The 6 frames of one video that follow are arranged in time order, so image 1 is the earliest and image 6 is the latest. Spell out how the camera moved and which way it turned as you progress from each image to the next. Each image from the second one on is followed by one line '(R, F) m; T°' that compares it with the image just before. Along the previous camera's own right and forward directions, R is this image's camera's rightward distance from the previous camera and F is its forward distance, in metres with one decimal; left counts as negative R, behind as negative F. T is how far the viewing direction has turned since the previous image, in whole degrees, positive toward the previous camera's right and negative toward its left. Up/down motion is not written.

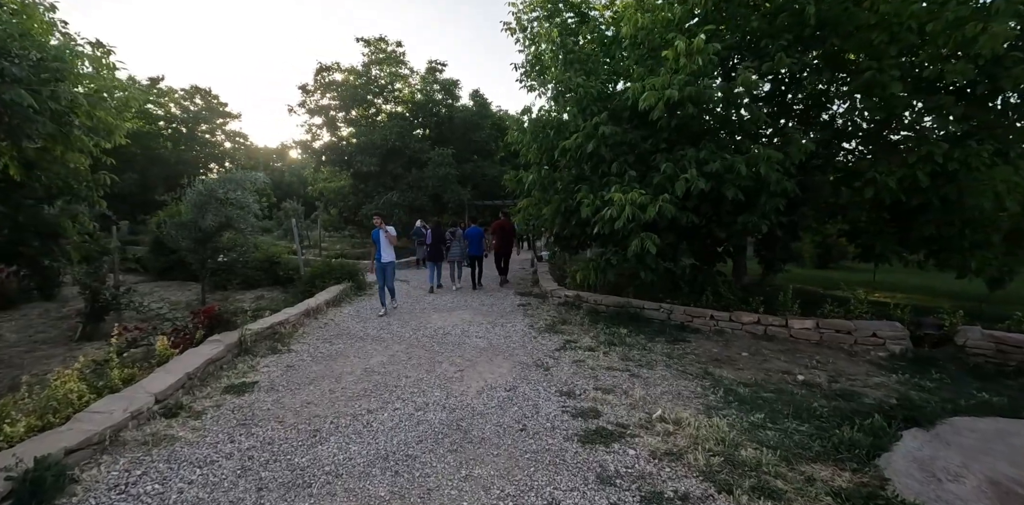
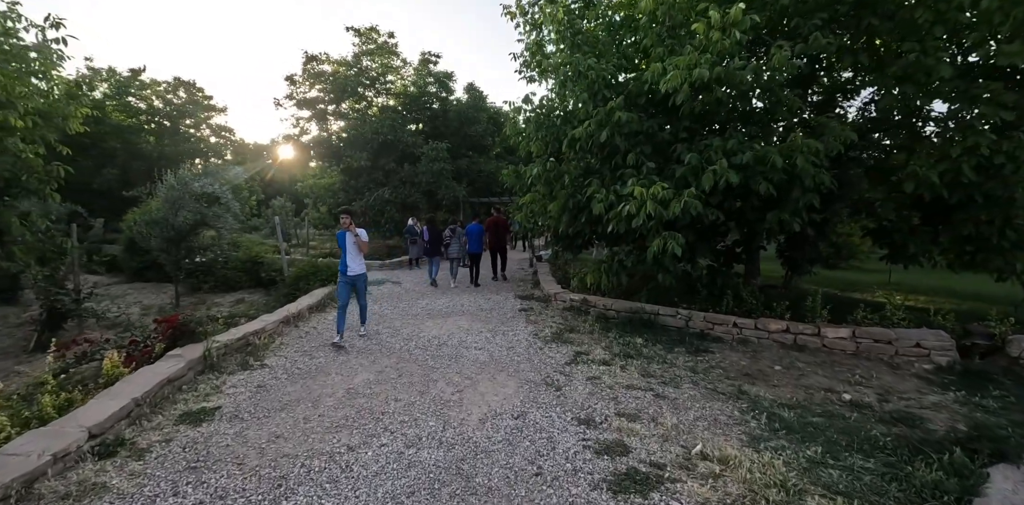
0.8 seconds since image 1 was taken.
(-0.1, +0.6) m; +1°
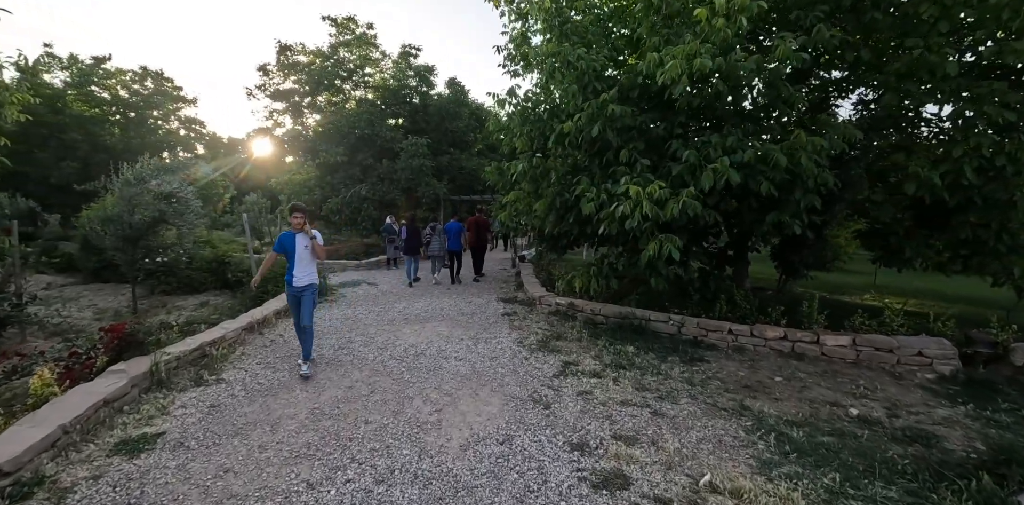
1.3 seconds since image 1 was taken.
(0.0, +0.4) m; +2°
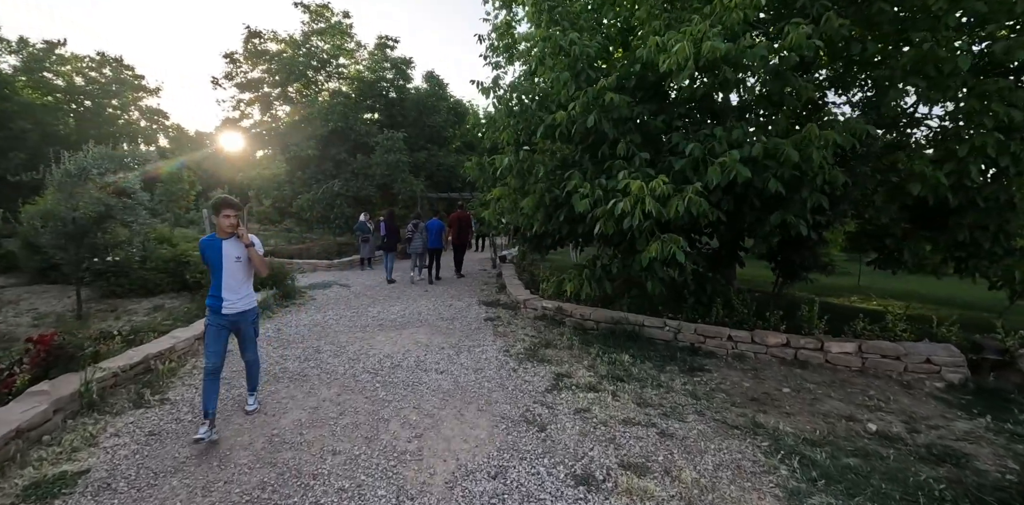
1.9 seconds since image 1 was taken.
(-0.1, +0.4) m; +3°
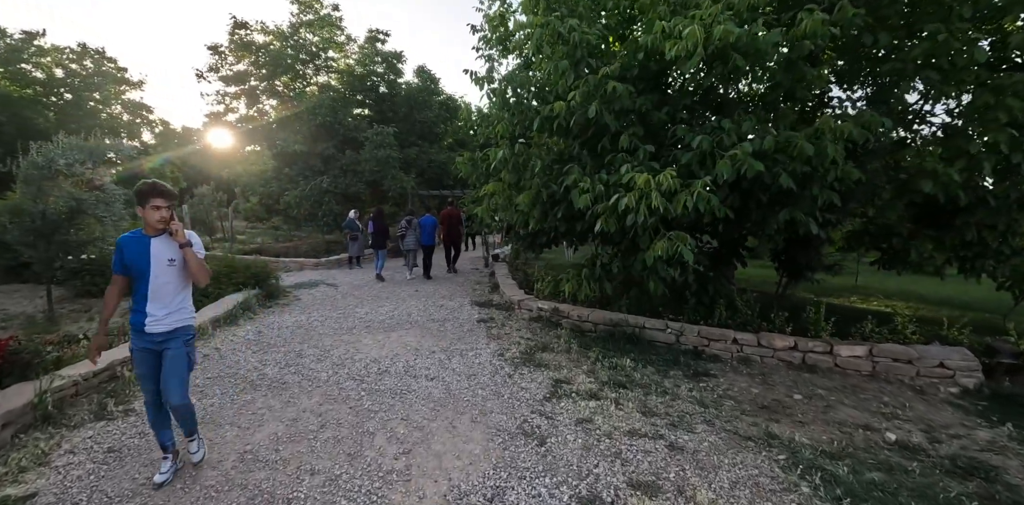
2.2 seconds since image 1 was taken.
(0.0, +0.3) m; +1°
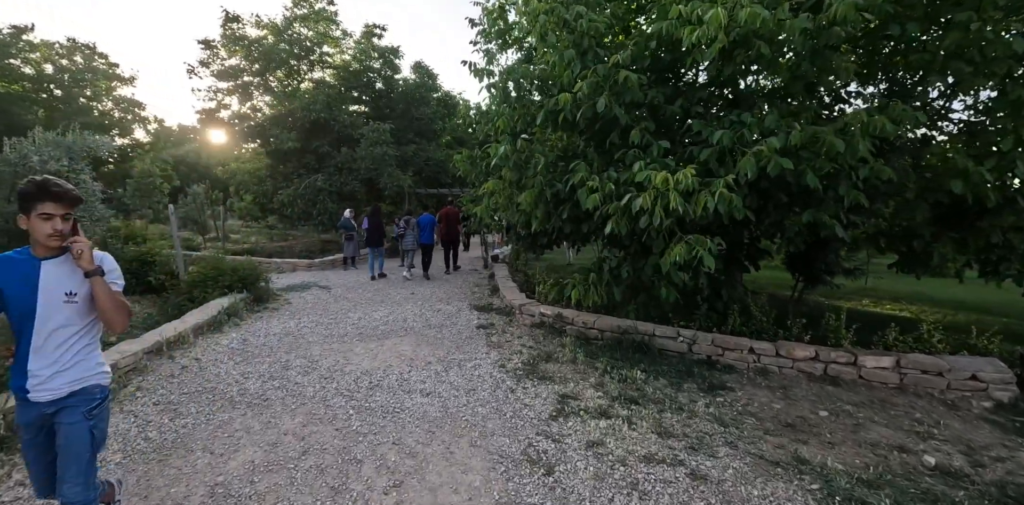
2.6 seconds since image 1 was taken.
(0.0, +0.3) m; 0°
